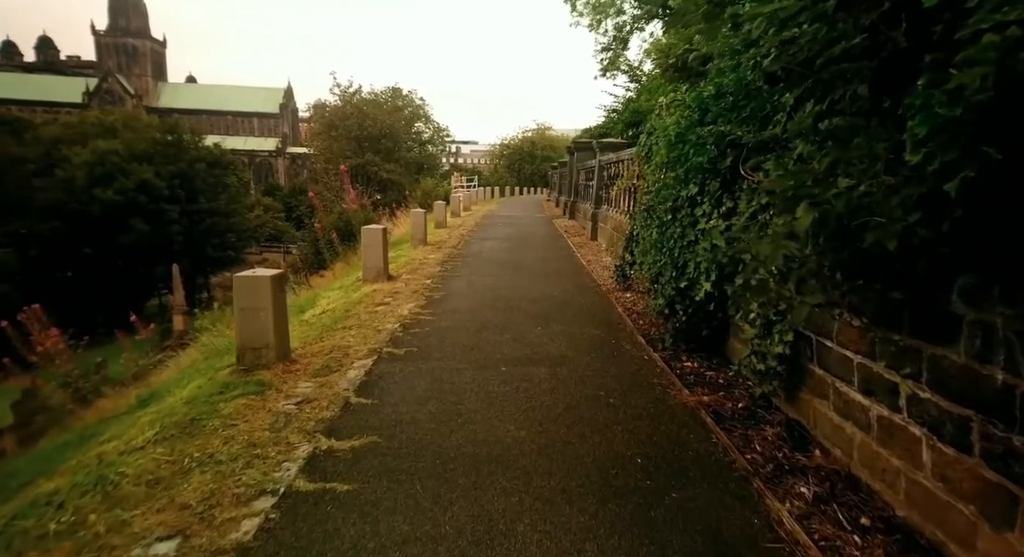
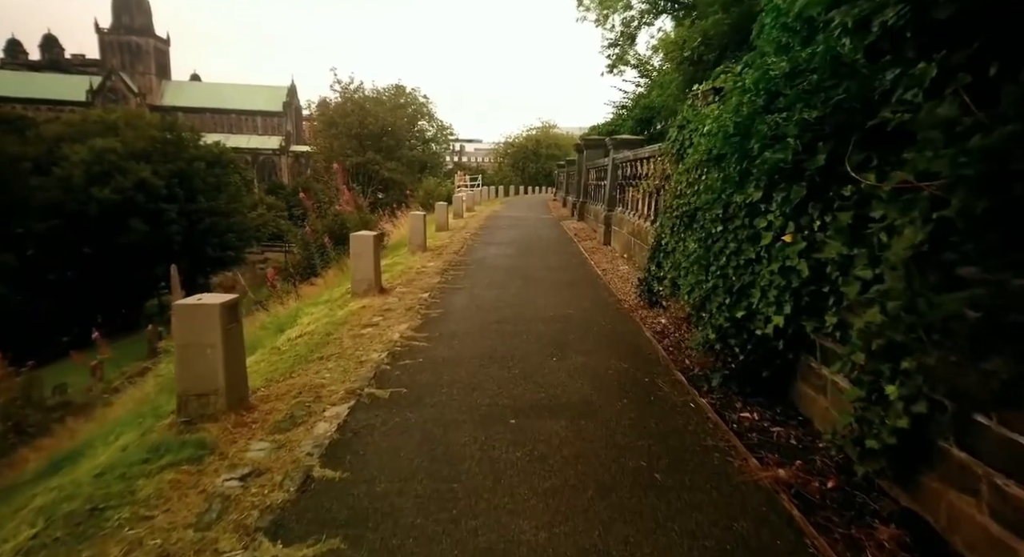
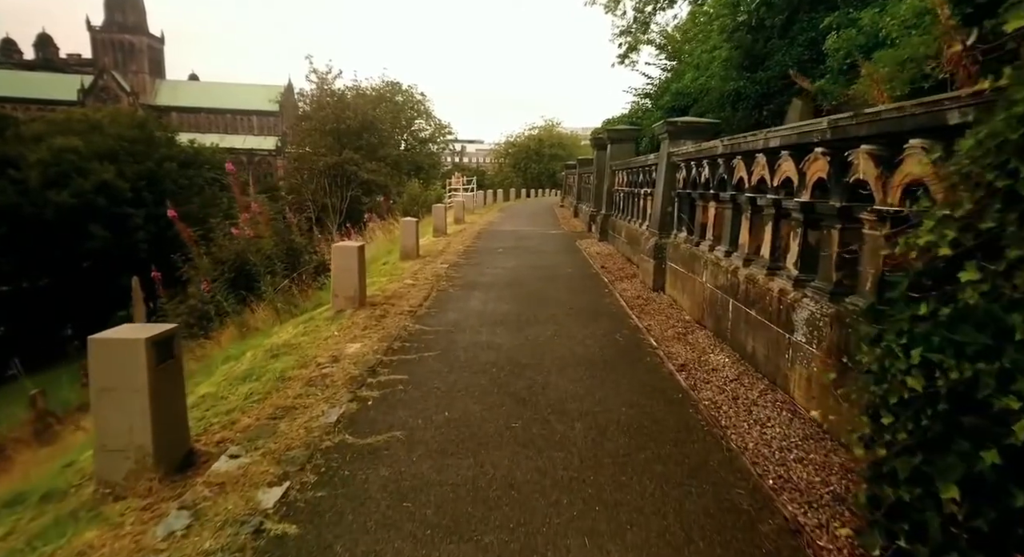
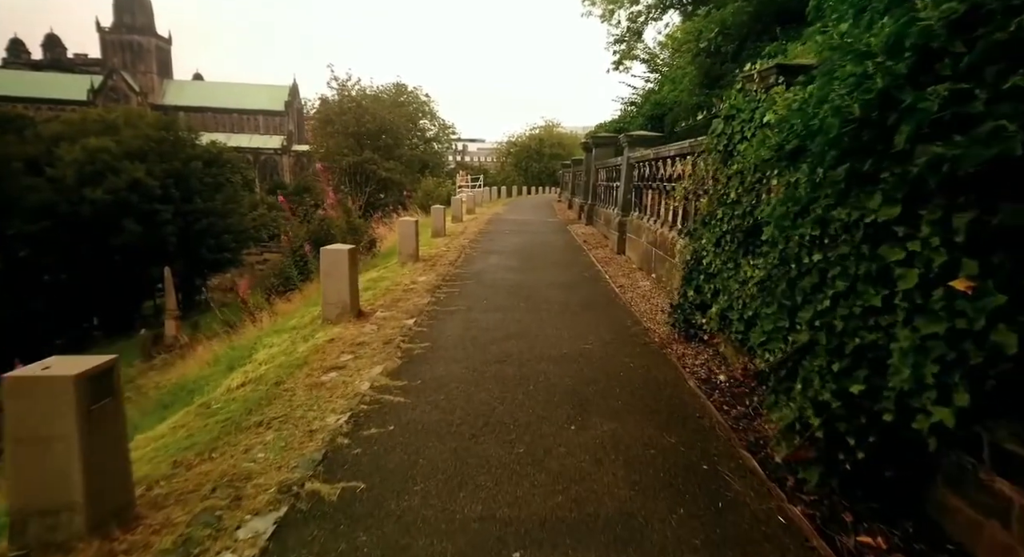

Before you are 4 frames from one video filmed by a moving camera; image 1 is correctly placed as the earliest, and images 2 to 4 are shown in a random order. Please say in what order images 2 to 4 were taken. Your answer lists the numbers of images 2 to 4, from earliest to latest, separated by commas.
2, 4, 3
